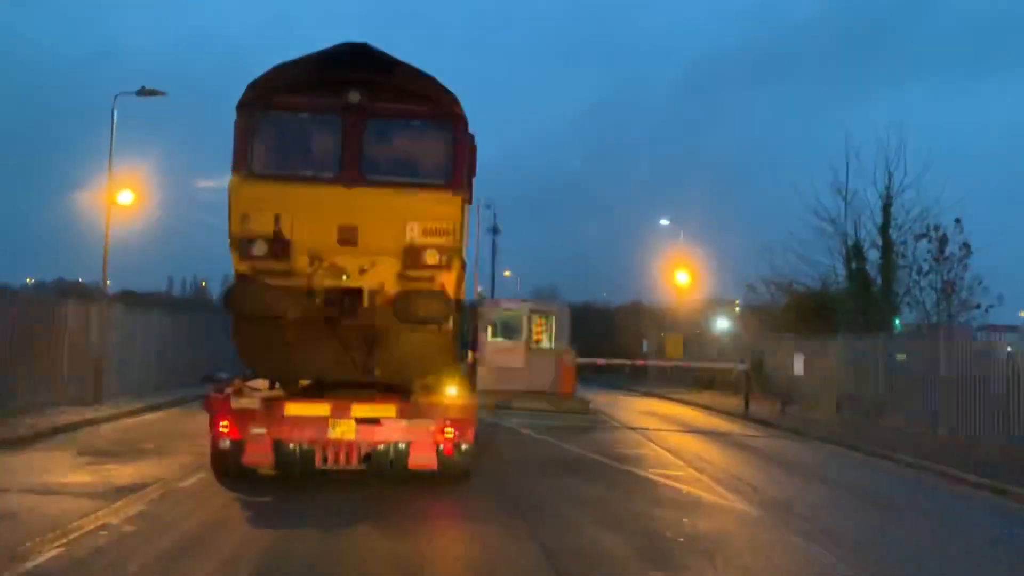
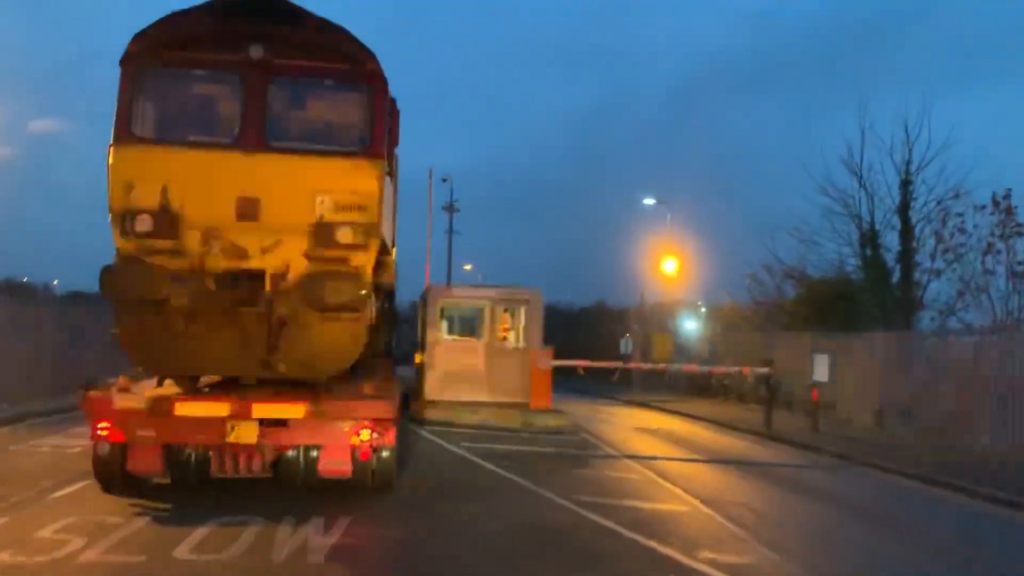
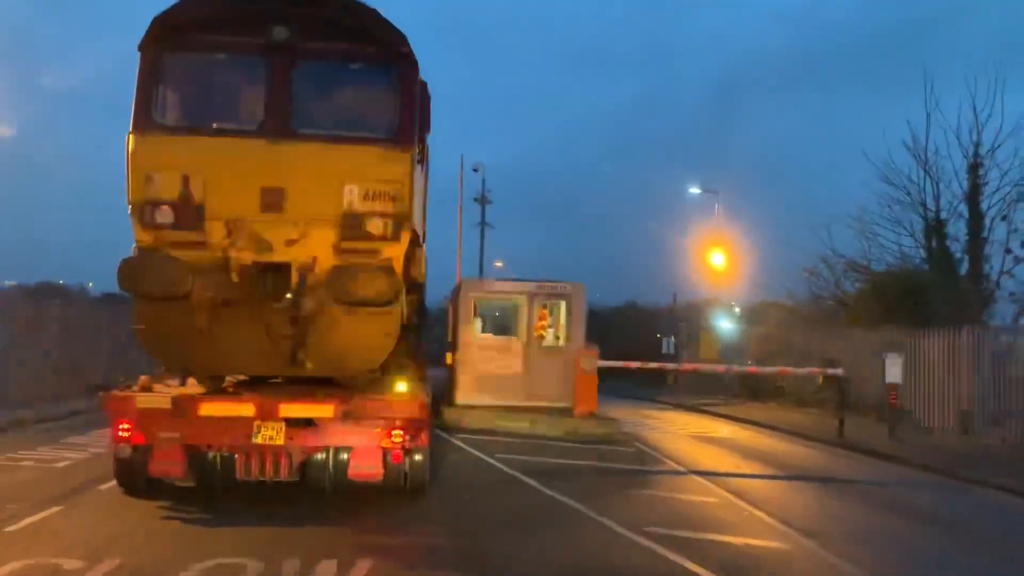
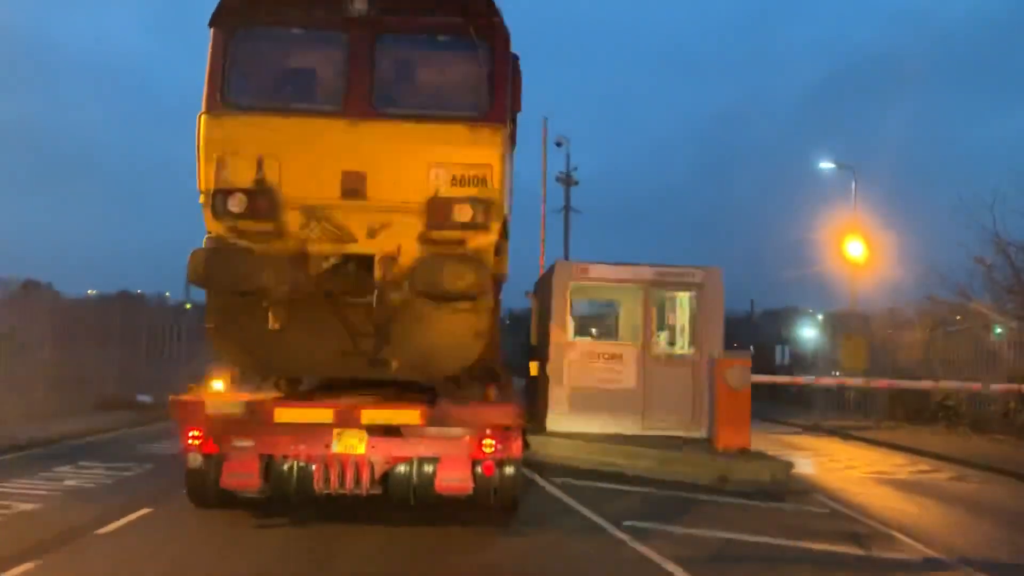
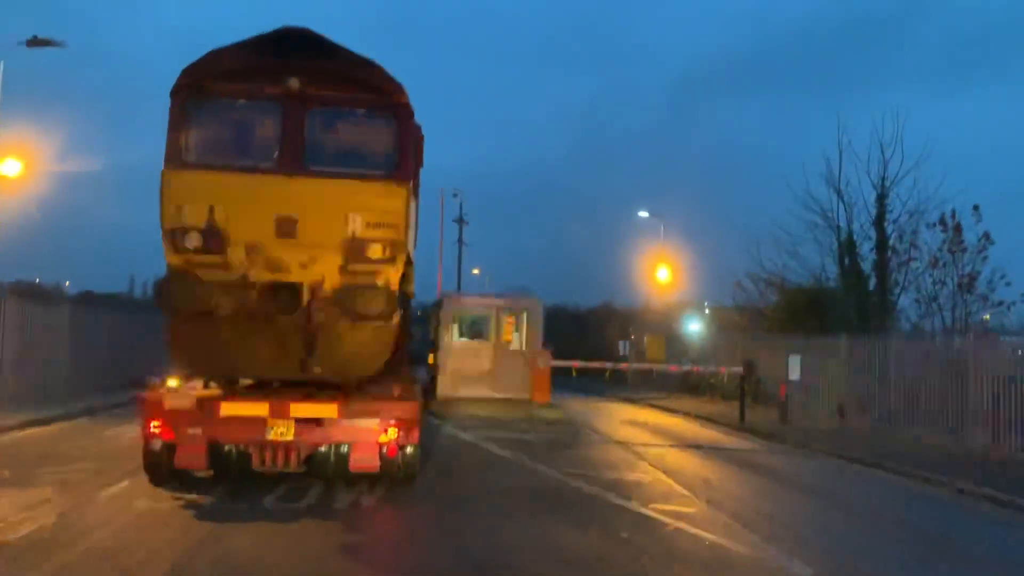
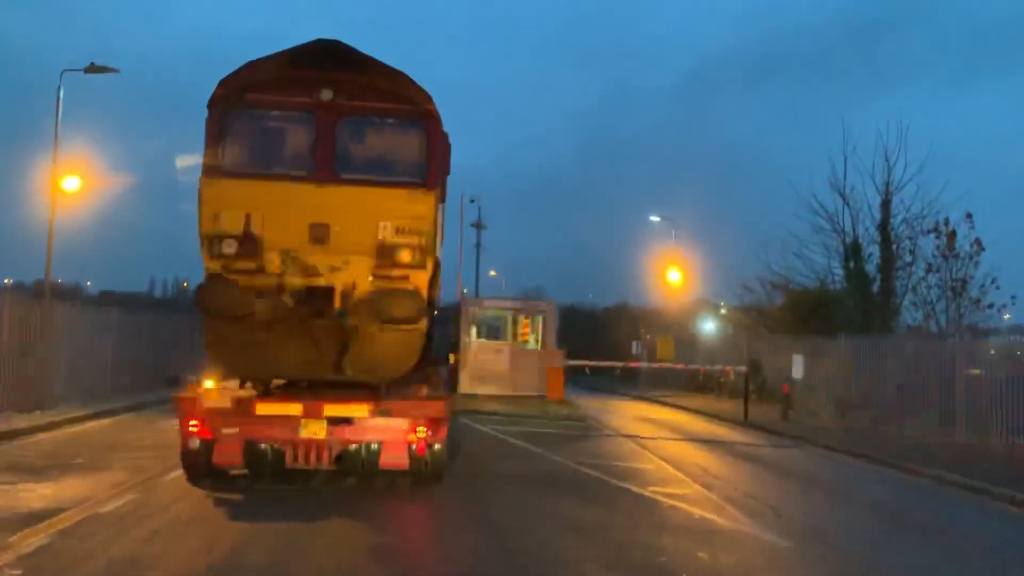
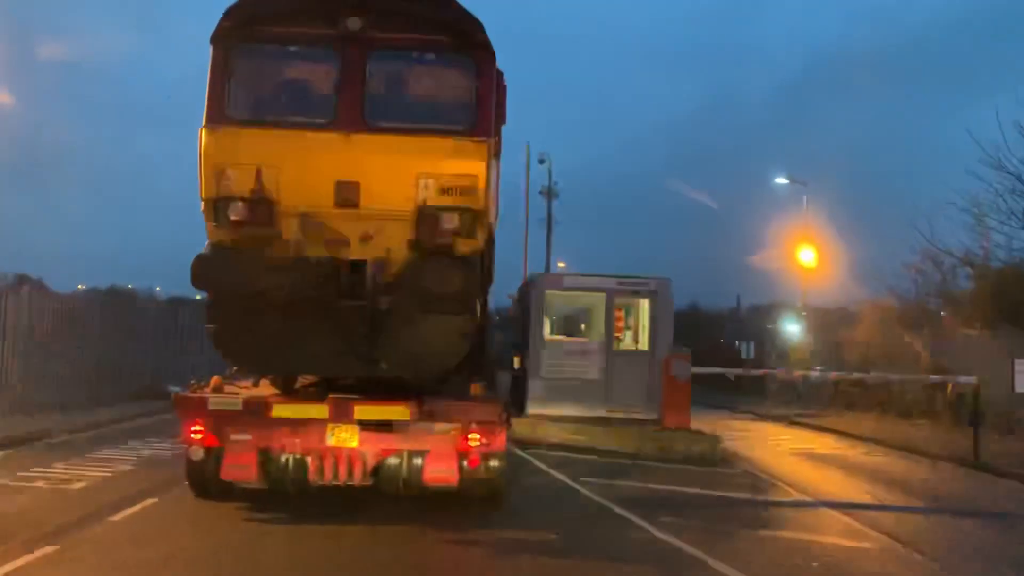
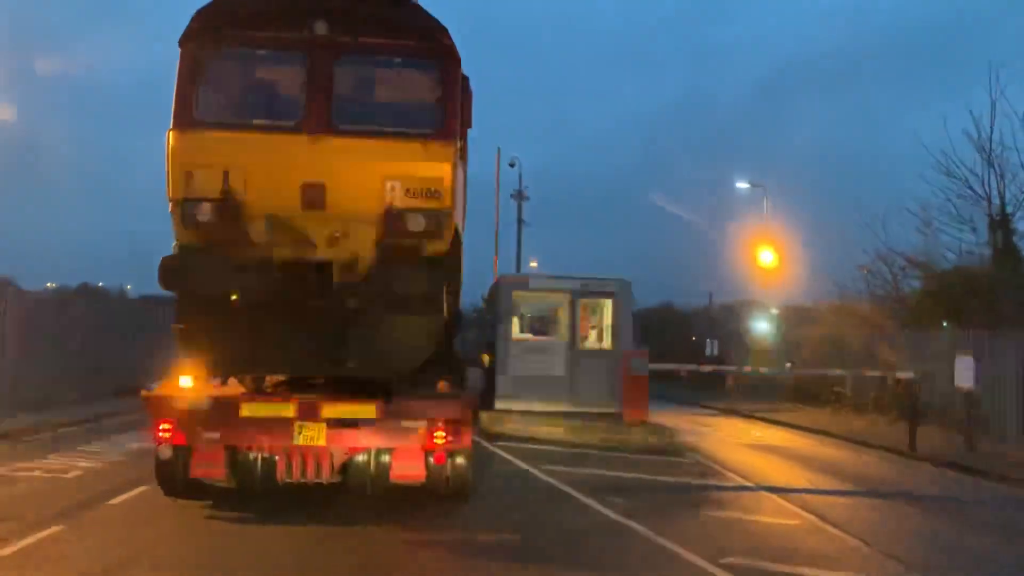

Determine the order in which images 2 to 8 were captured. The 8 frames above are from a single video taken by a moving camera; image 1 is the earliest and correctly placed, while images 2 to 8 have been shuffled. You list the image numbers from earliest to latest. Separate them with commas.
6, 5, 2, 3, 8, 7, 4
